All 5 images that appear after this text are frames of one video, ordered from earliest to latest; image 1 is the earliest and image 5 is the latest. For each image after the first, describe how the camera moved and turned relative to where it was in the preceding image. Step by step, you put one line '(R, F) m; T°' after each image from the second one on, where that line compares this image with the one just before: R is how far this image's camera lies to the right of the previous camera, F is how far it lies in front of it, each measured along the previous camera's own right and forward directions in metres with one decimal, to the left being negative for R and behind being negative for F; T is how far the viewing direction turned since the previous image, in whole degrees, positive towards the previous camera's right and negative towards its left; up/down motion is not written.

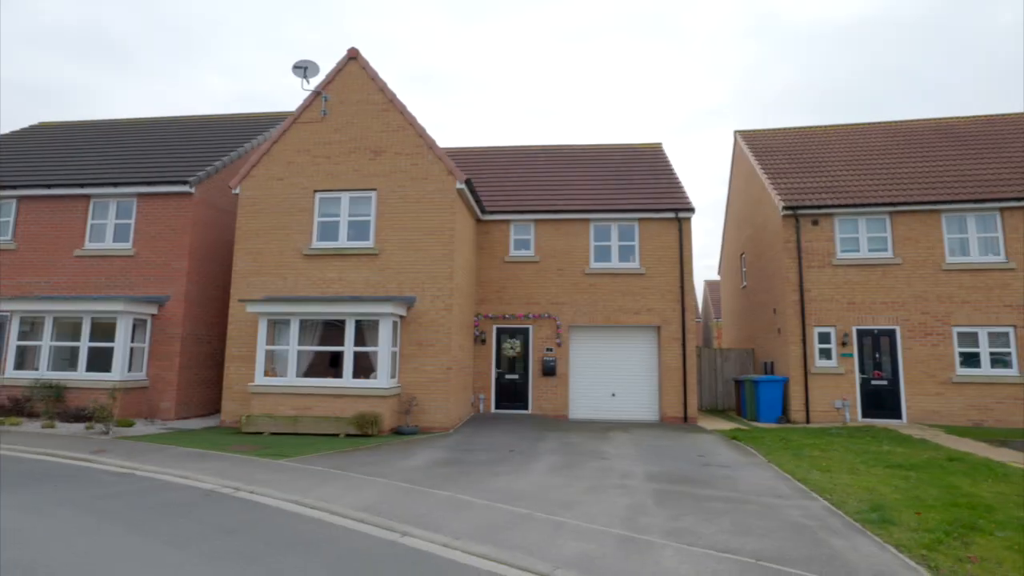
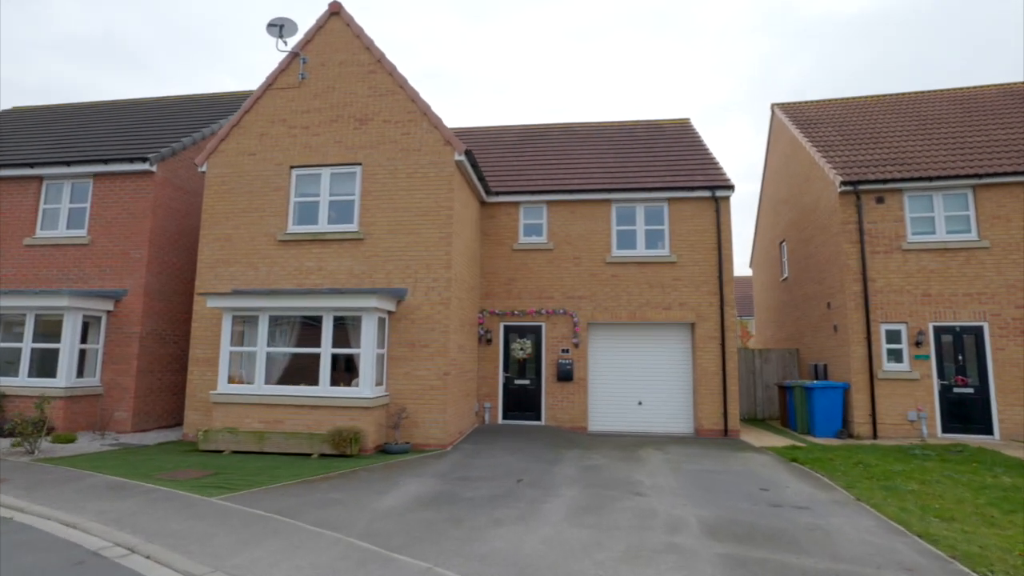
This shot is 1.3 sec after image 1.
(+0.1, +2.0) m; -2°
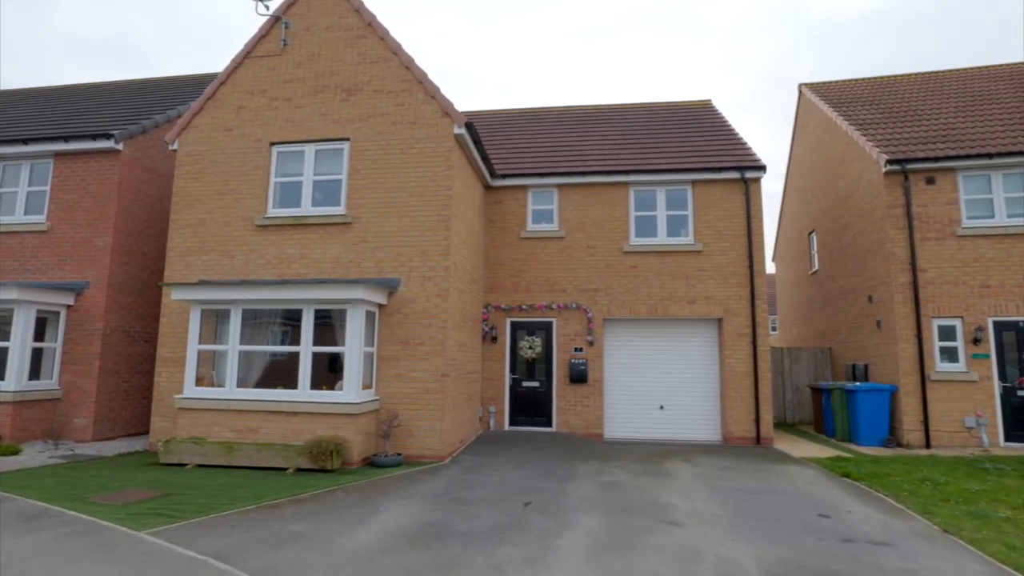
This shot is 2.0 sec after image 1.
(0.0, +1.2) m; -1°
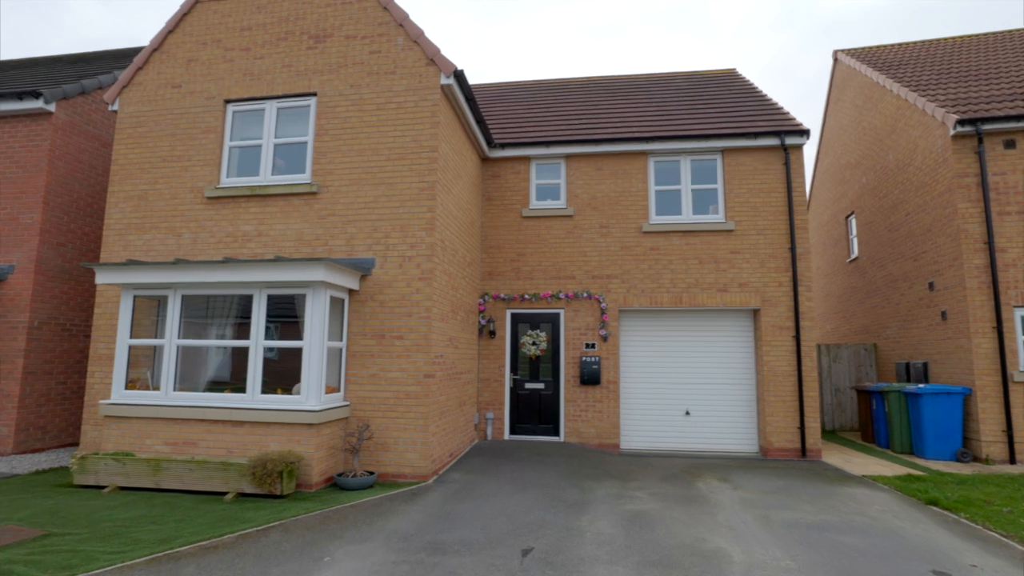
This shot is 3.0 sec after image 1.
(+0.1, +1.6) m; -1°
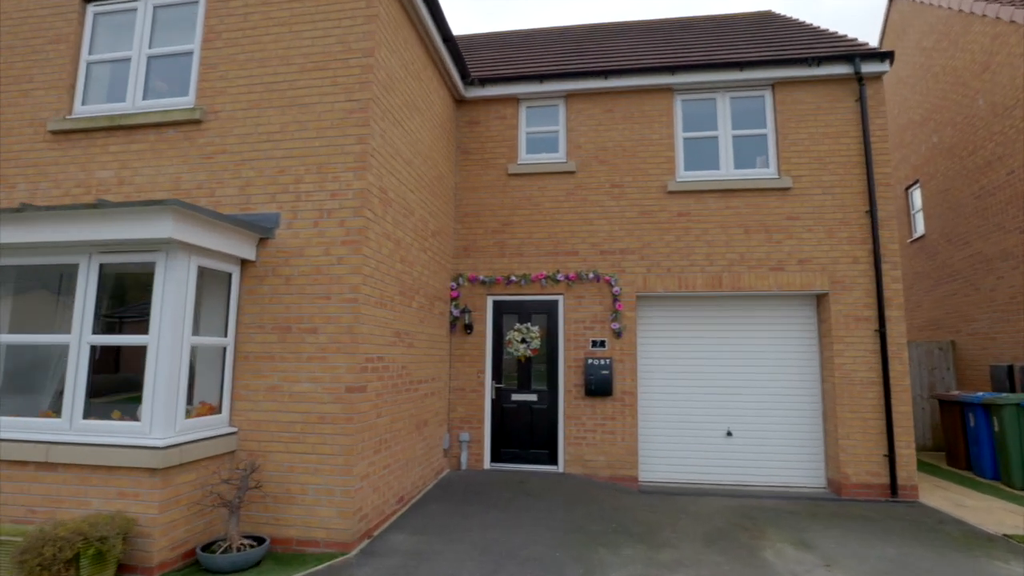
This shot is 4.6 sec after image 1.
(+0.3, +2.5) m; -1°
